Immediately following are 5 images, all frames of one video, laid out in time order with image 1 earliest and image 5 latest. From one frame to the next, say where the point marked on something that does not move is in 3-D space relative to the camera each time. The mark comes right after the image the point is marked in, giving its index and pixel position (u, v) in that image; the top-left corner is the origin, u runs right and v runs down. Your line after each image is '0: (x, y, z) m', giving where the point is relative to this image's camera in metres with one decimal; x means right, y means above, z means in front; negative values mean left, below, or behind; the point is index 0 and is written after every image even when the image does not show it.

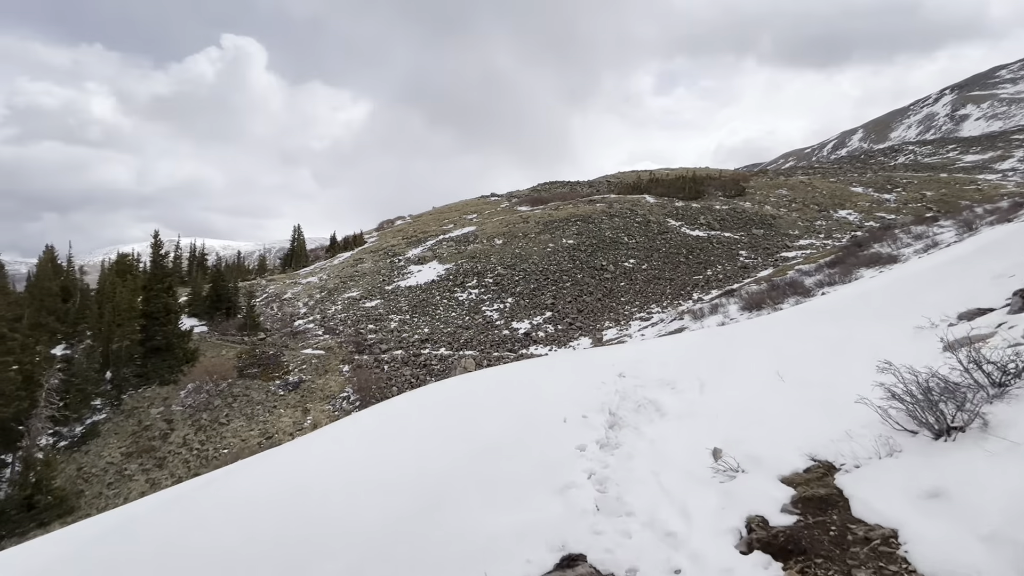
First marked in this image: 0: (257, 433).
0: (-8.4, -4.8, +15.9) m
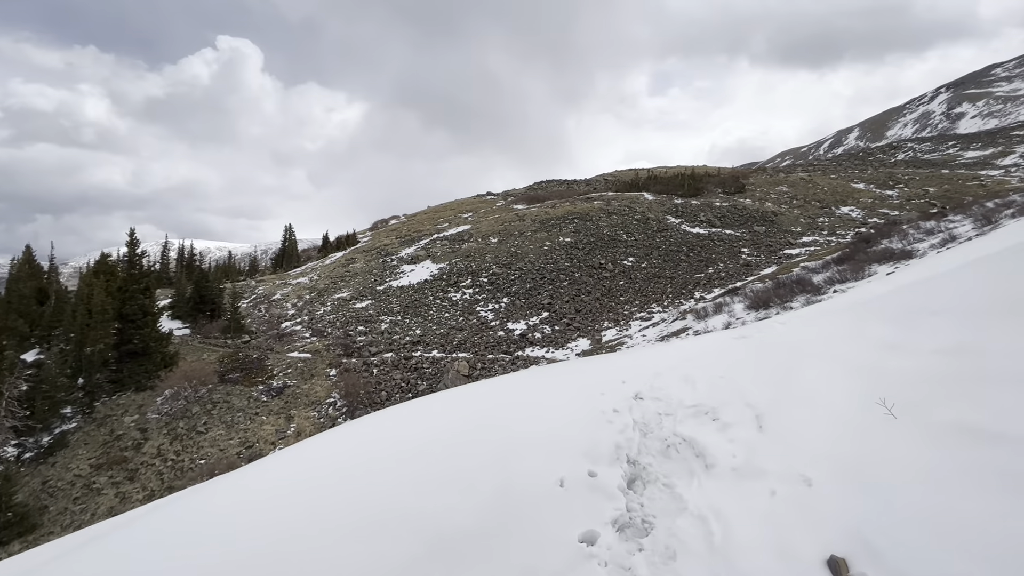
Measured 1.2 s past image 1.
0: (-8.5, -4.8, +15.0) m
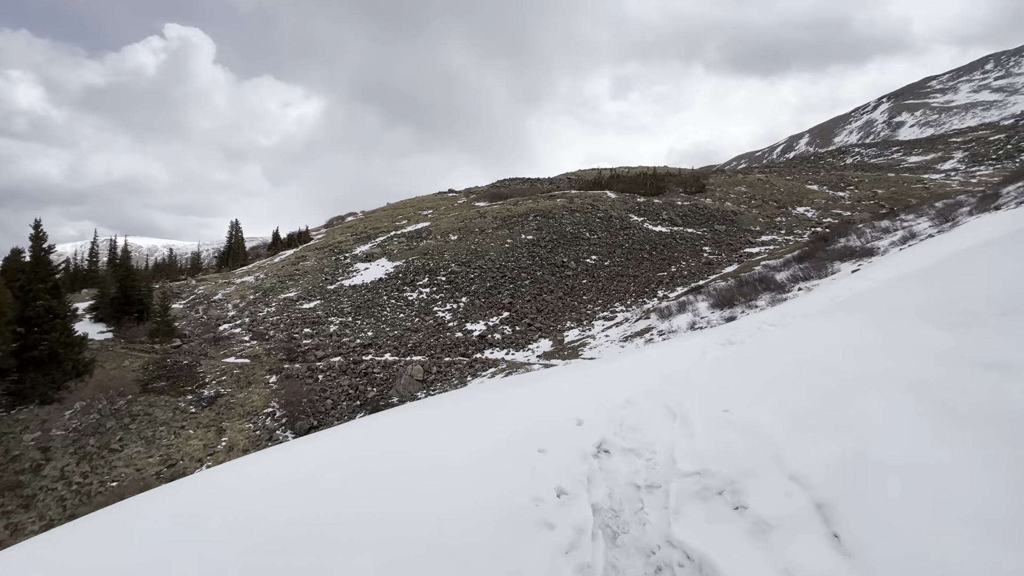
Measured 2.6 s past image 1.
0: (-9.8, -4.8, +13.3) m
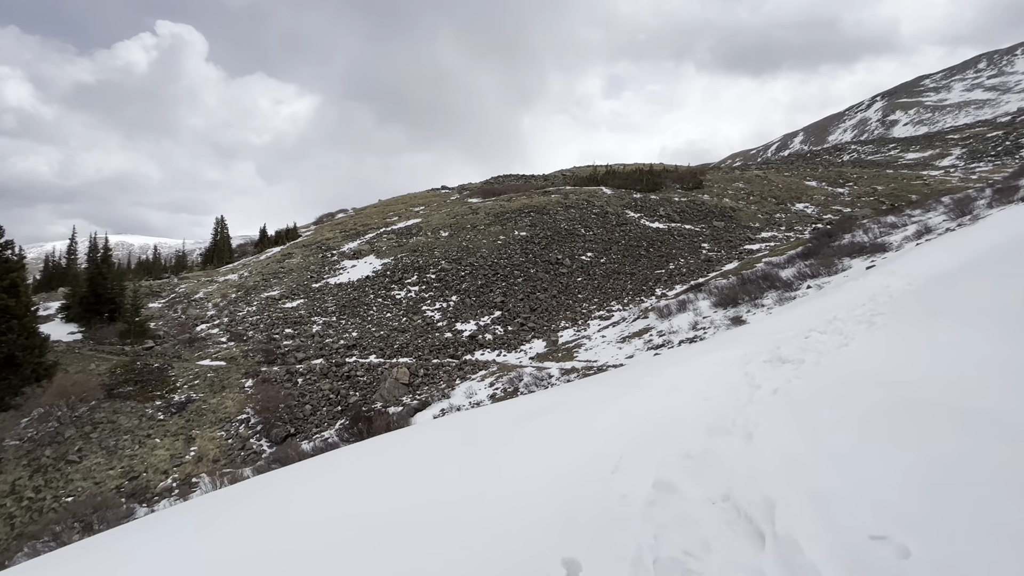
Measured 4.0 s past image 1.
0: (-10.1, -4.7, +12.3) m
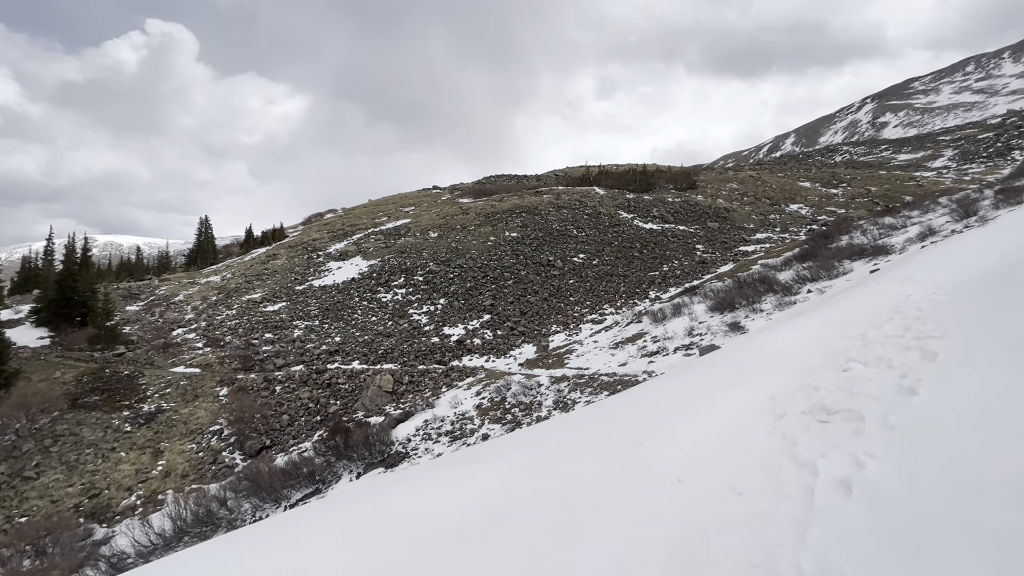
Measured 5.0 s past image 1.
0: (-10.4, -4.8, +11.5) m
